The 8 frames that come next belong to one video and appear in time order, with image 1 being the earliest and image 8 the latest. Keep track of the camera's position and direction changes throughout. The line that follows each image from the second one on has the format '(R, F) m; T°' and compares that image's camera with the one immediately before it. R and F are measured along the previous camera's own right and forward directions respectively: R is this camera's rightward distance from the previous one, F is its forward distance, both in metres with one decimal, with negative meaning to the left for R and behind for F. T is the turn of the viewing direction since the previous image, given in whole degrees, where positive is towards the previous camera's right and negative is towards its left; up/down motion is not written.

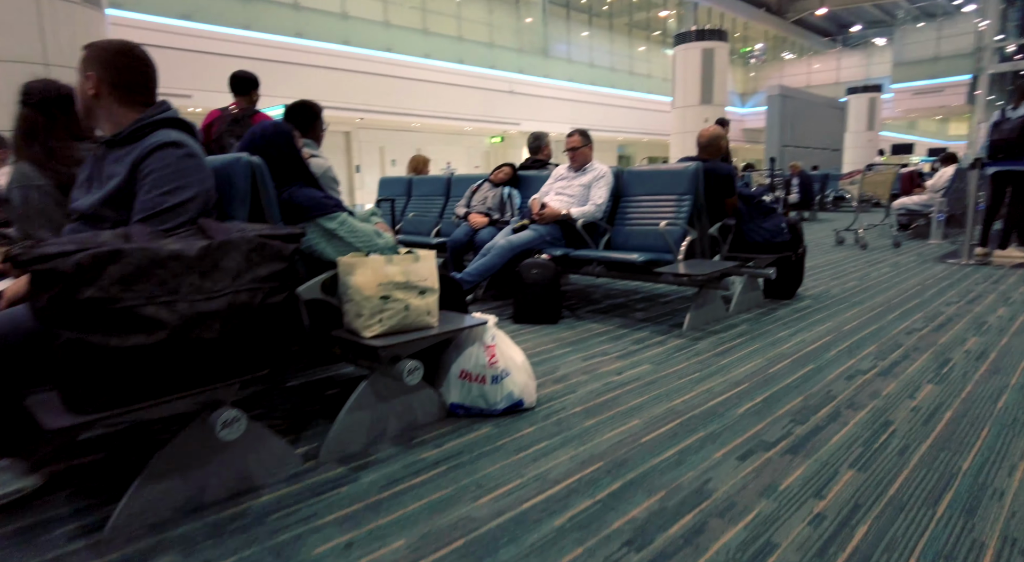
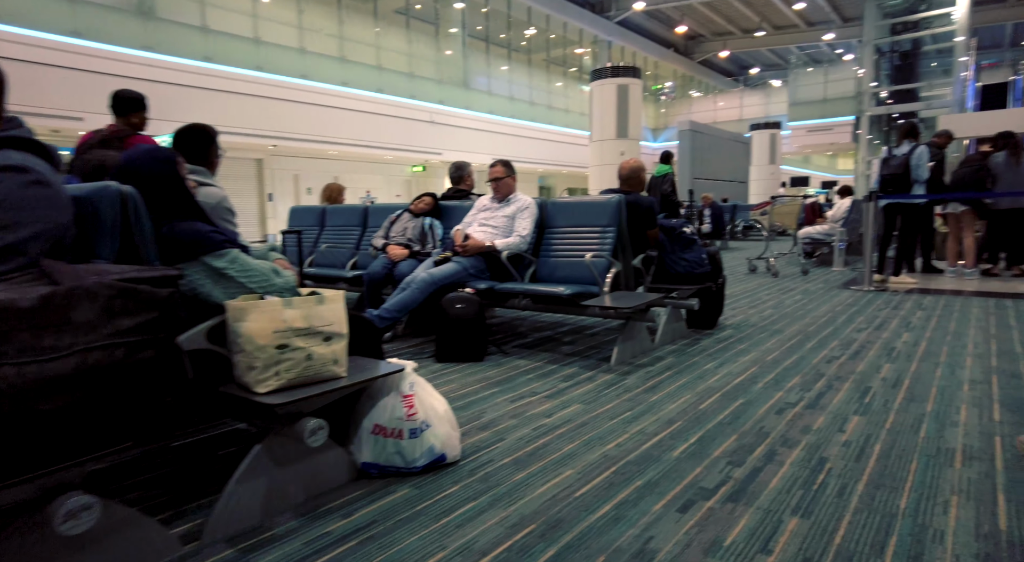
(0.0, +0.1) m; +7°
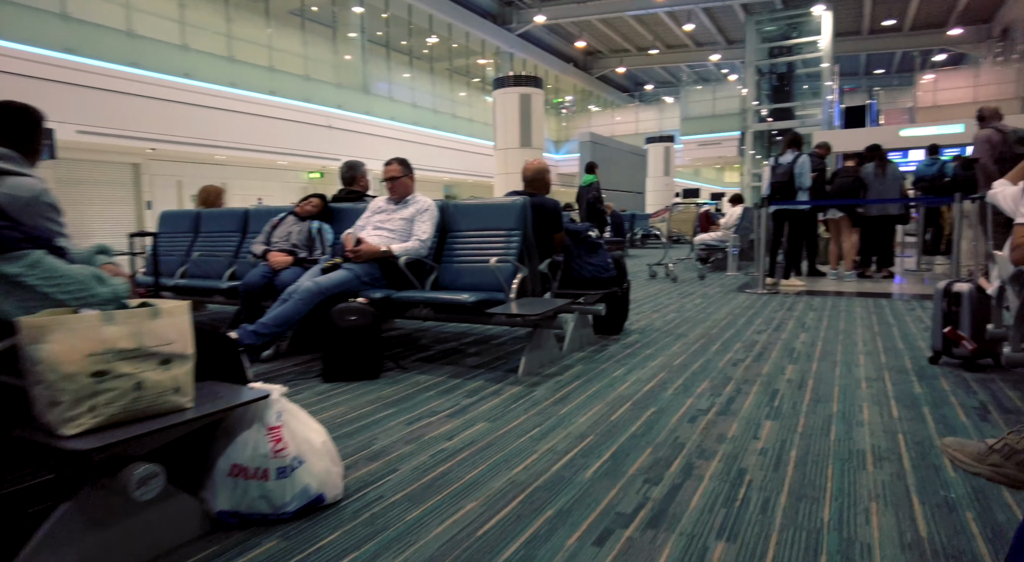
(0.0, +0.2) m; +9°
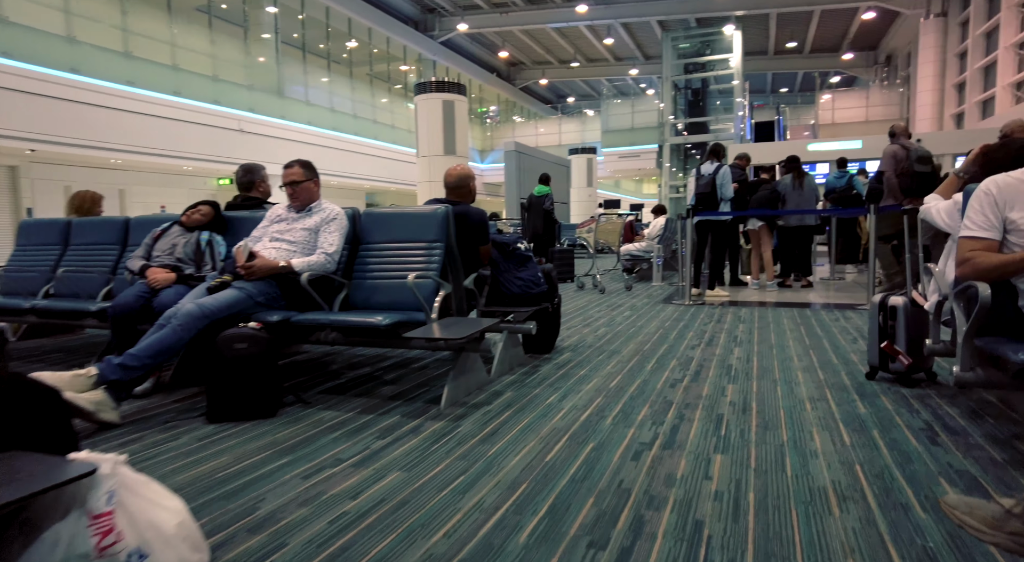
(0.0, +0.3) m; +7°
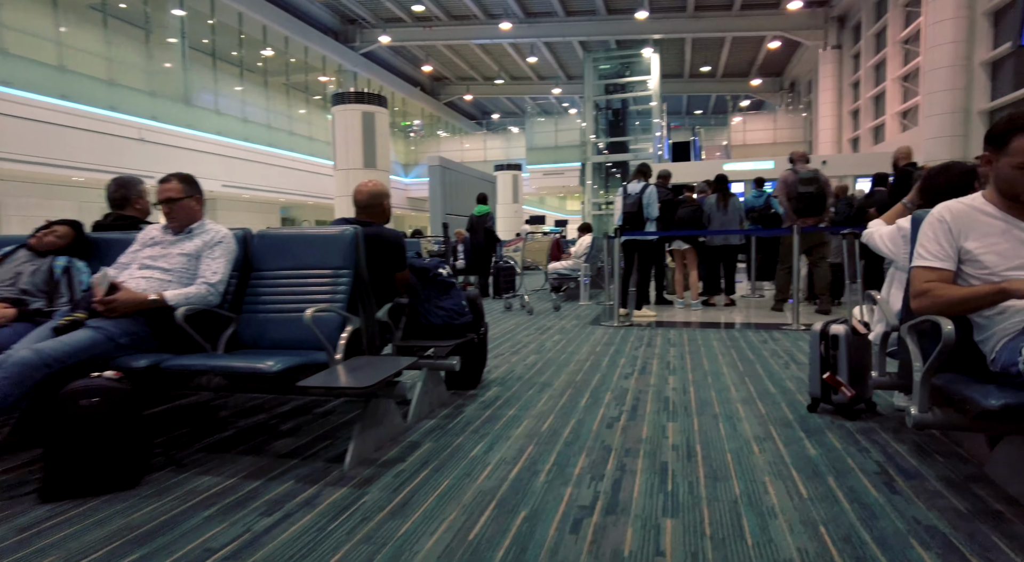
(0.0, +0.3) m; +7°
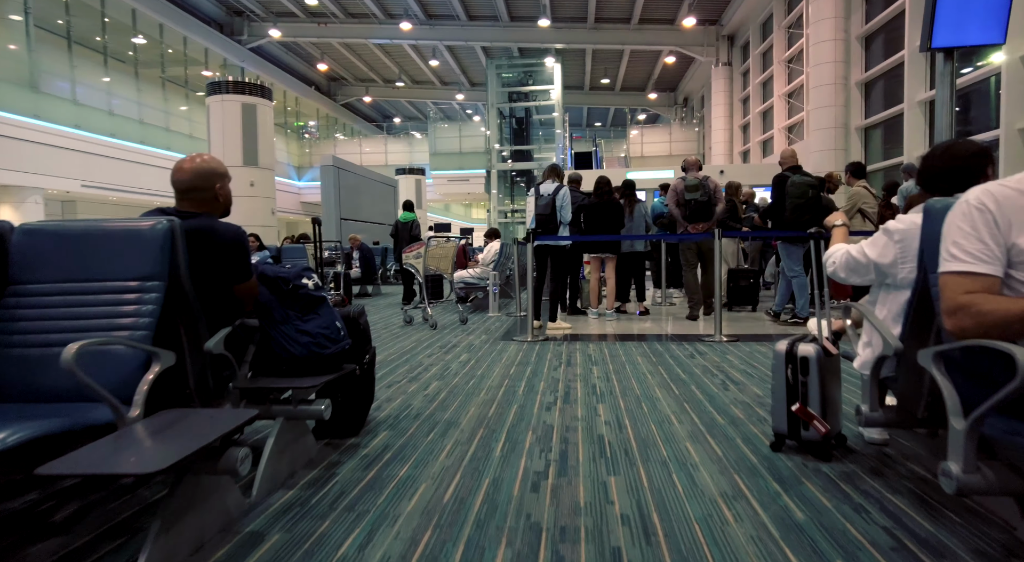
(0.0, +0.6) m; +9°
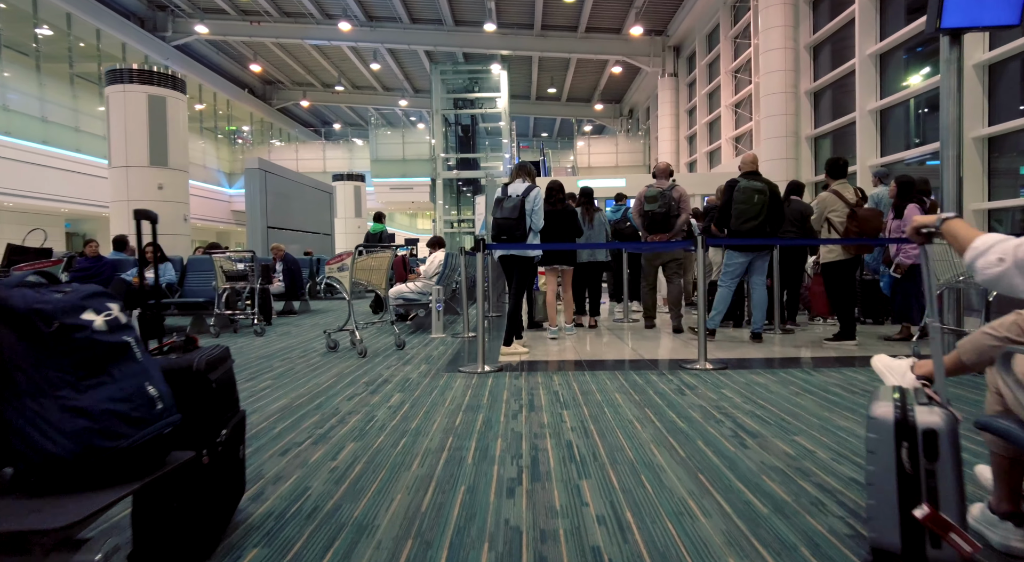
(0.0, +0.9) m; +5°
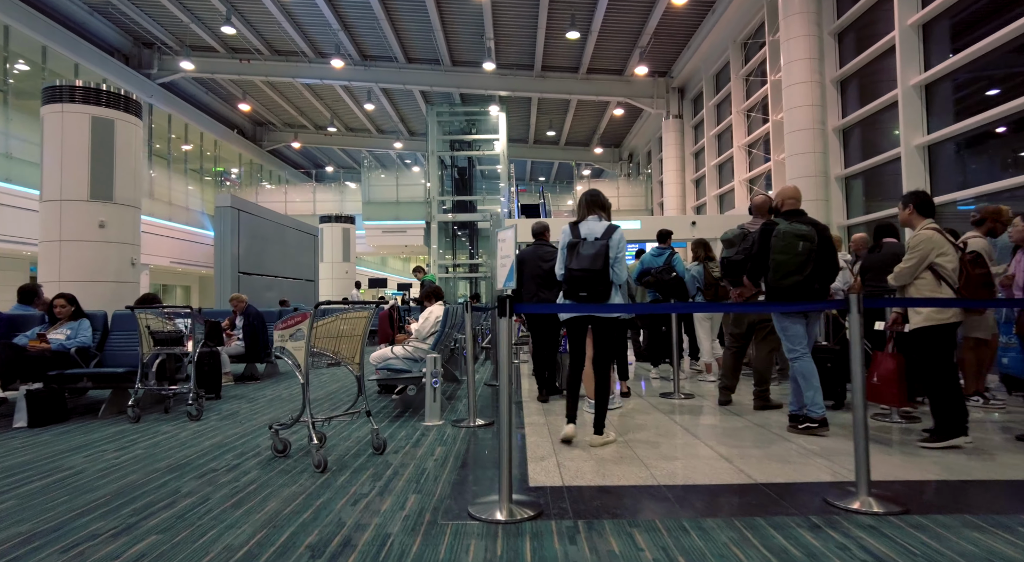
(-0.2, +1.5) m; +1°
